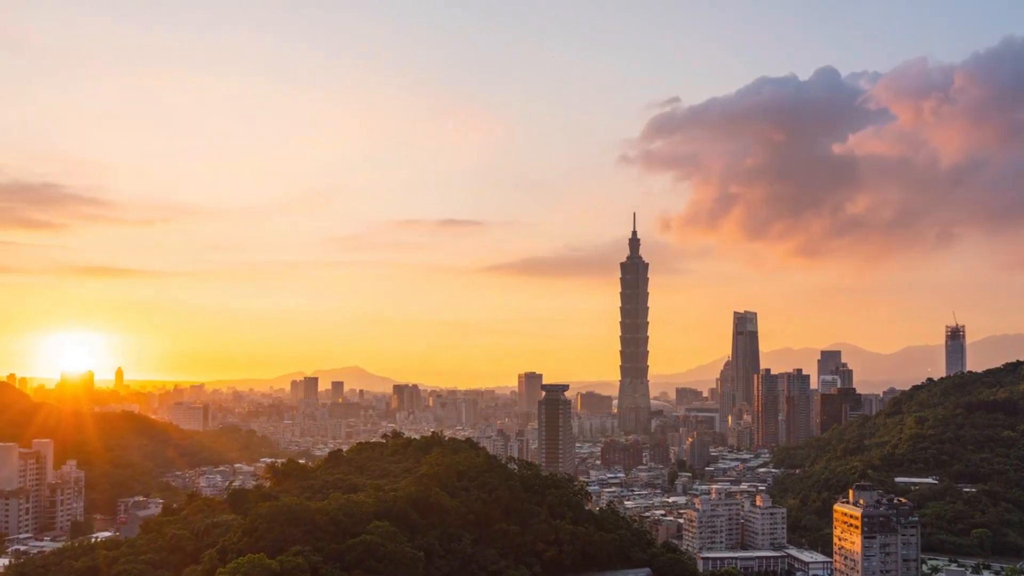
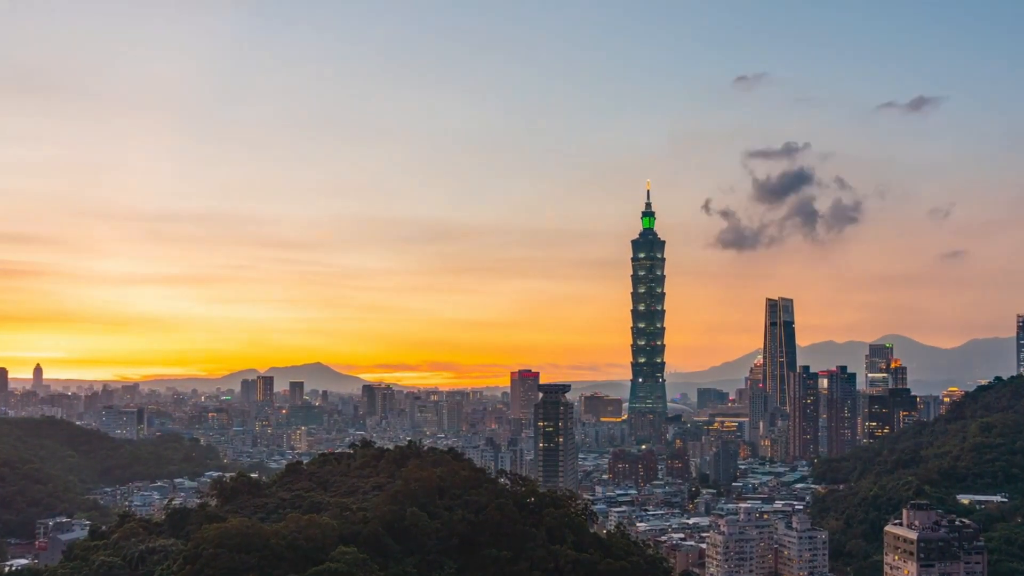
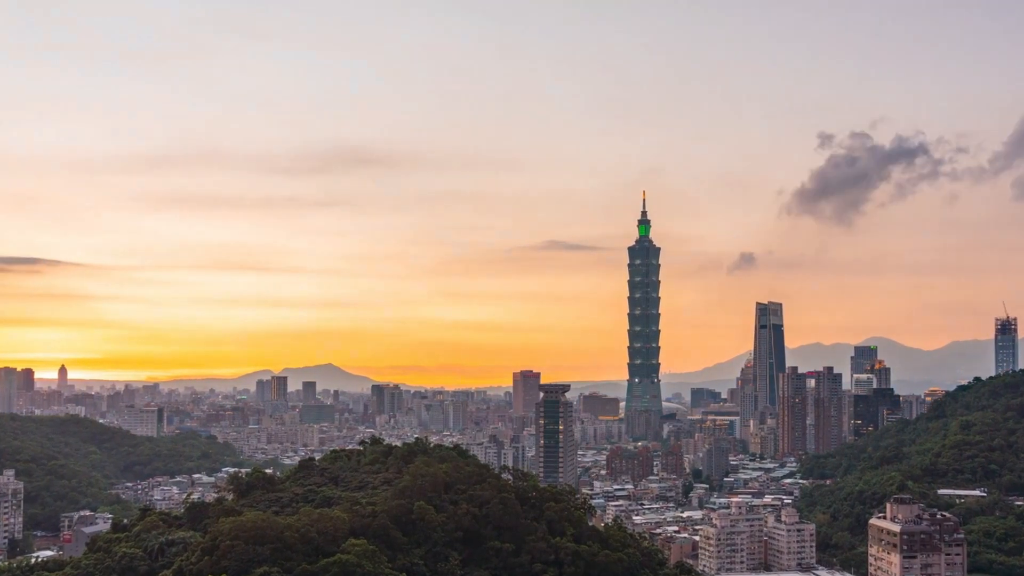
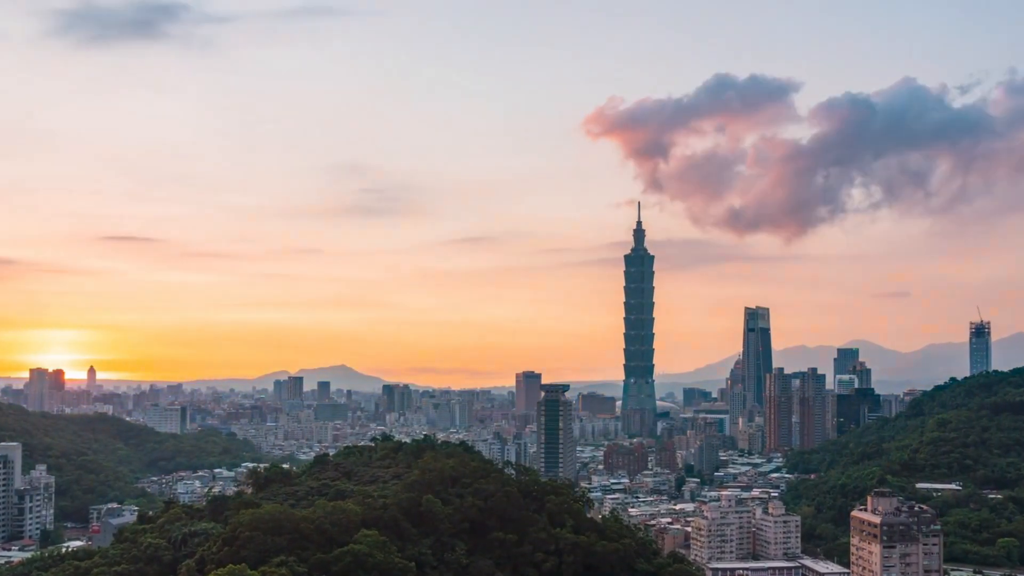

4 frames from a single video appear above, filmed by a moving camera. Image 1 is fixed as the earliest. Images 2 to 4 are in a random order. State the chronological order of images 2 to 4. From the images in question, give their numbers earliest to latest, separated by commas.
4, 3, 2
